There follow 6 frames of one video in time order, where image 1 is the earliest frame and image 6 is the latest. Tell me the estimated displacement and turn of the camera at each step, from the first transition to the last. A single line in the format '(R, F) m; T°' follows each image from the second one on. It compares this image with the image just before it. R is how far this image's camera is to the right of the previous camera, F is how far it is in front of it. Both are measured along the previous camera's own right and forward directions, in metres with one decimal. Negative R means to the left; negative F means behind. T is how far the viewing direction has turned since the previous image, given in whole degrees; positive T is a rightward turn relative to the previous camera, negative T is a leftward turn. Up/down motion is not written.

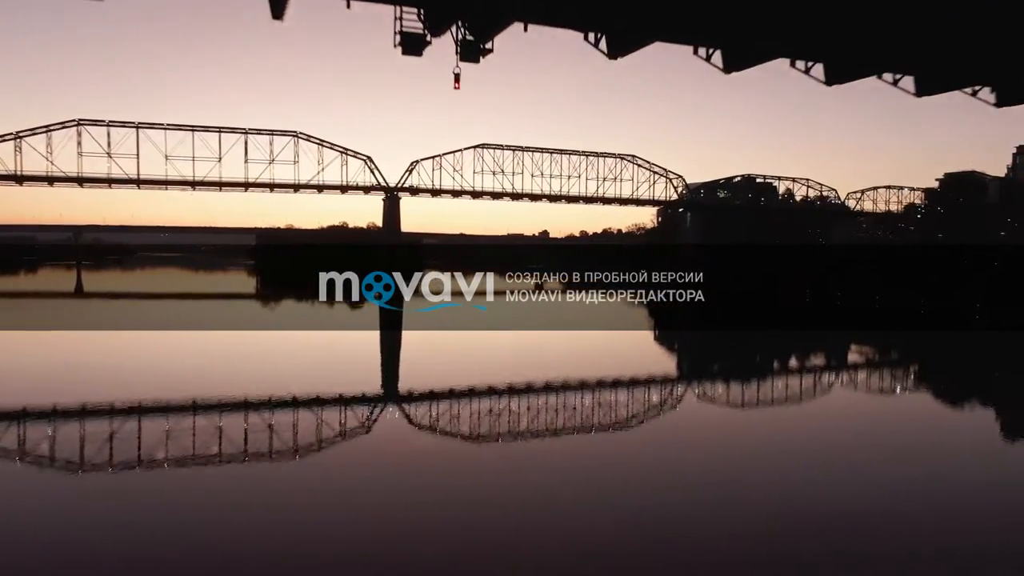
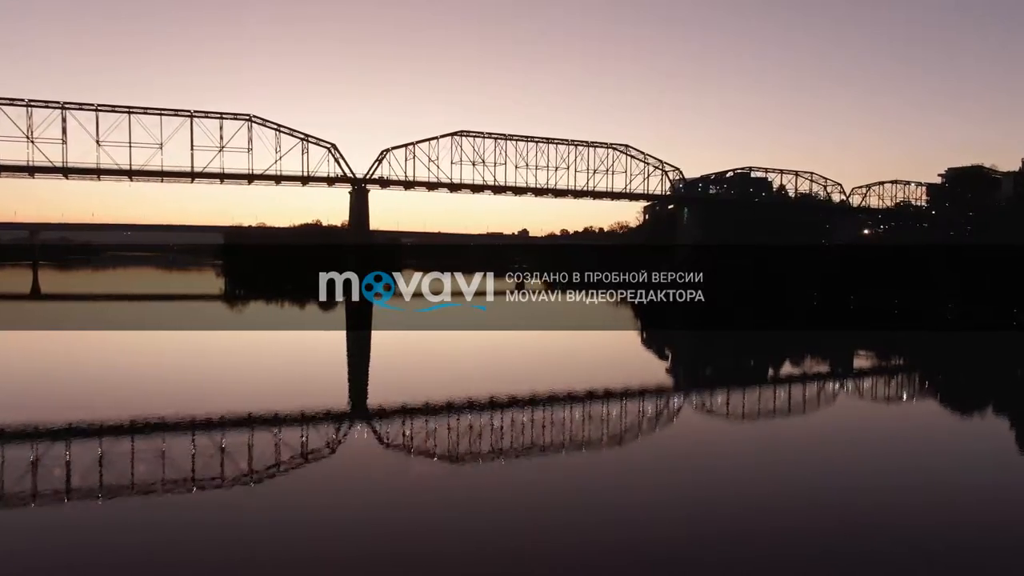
(0.0, +1.9) m; +2°
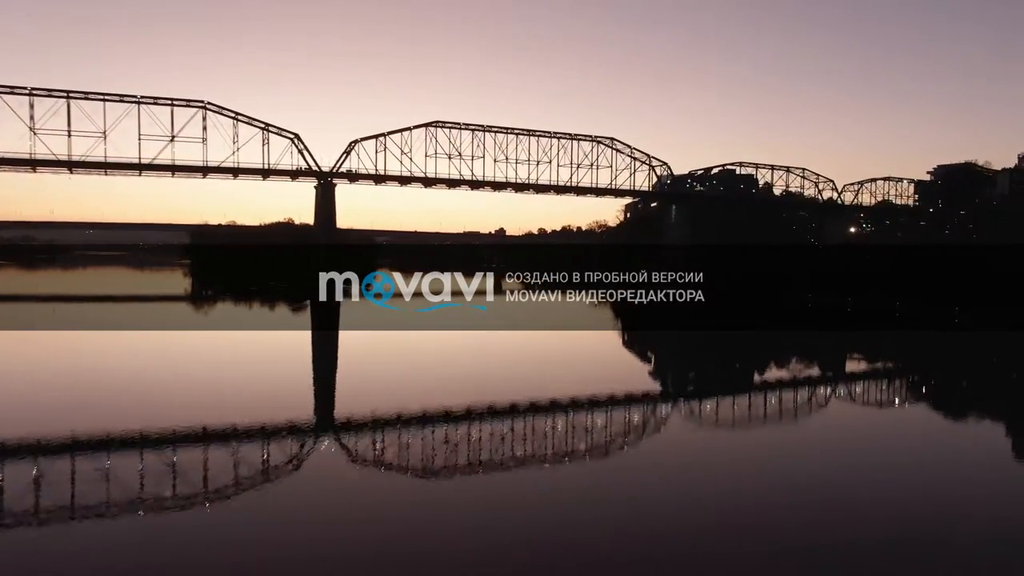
(0.0, +1.2) m; +2°
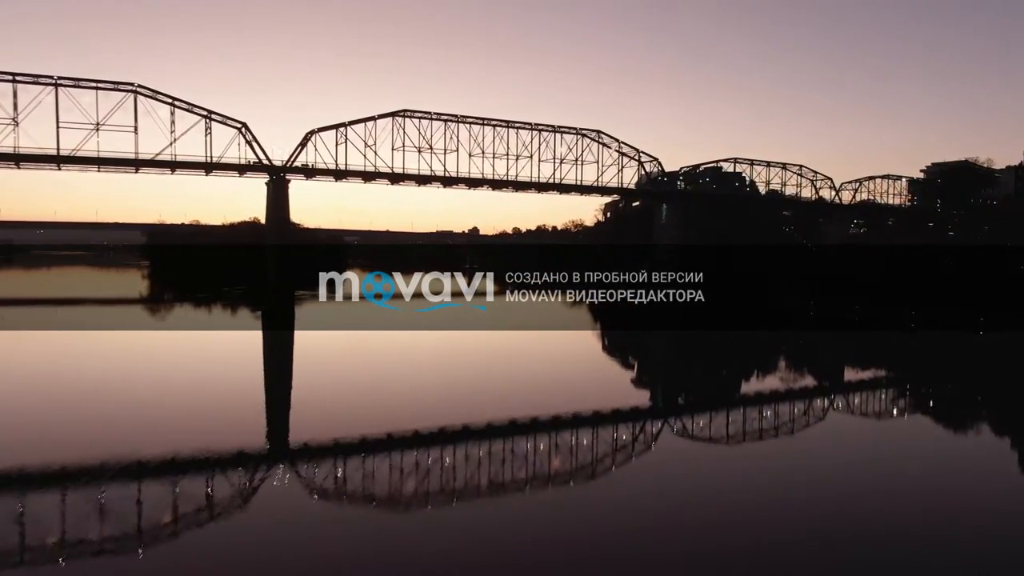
(-0.1, +1.6) m; +2°
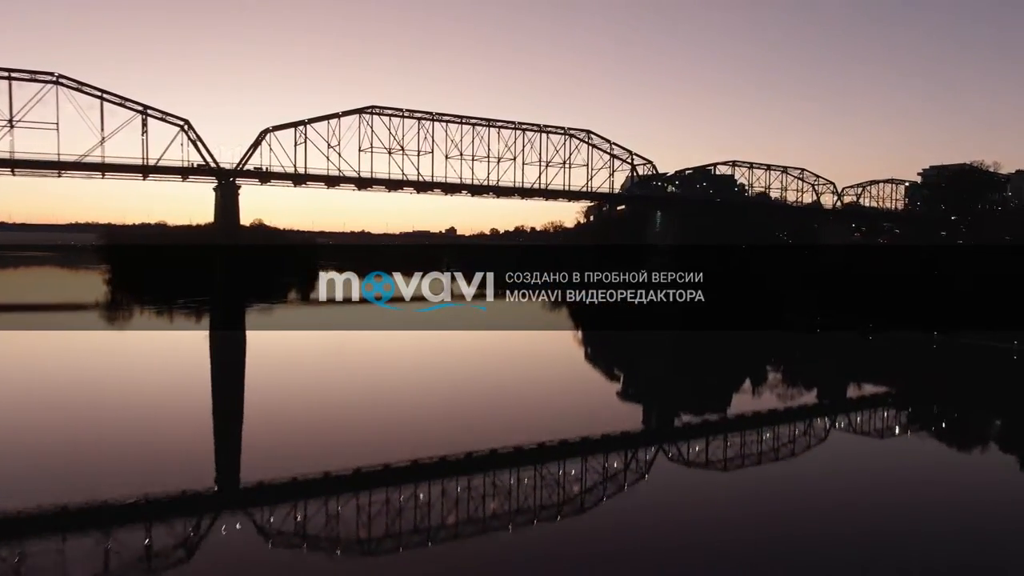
(-0.1, +1.5) m; +2°
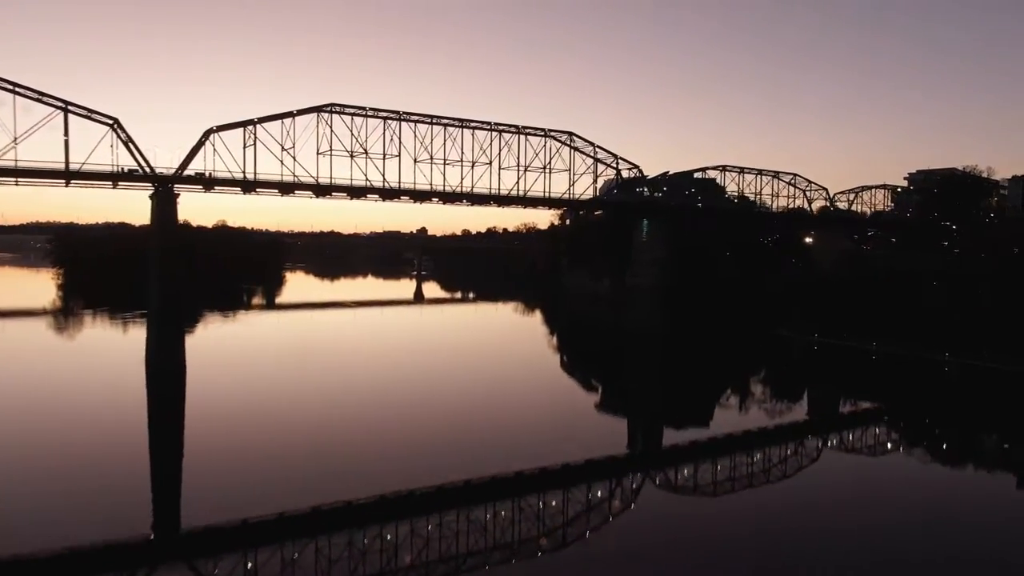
(-0.1, +1.3) m; +2°
